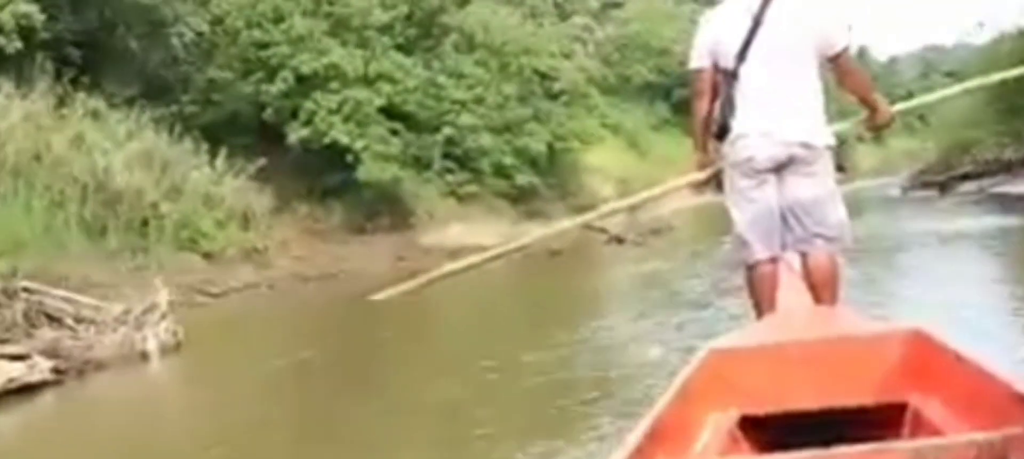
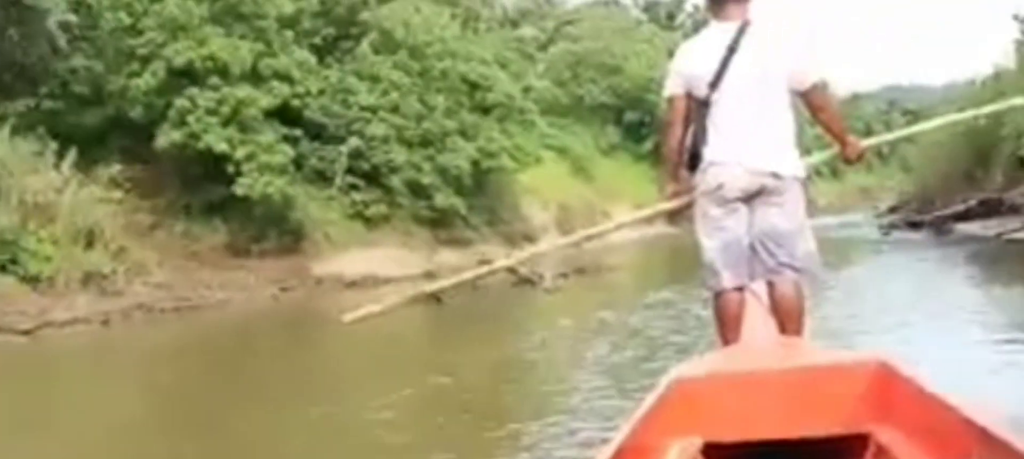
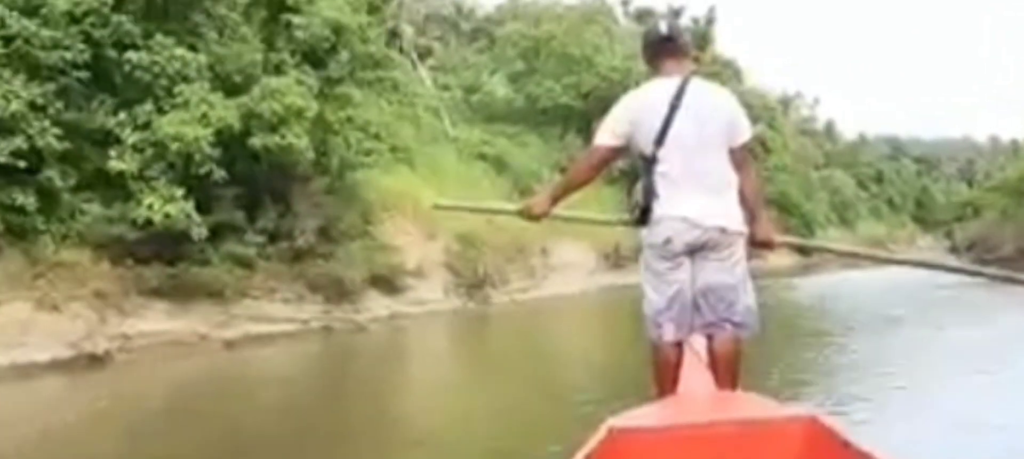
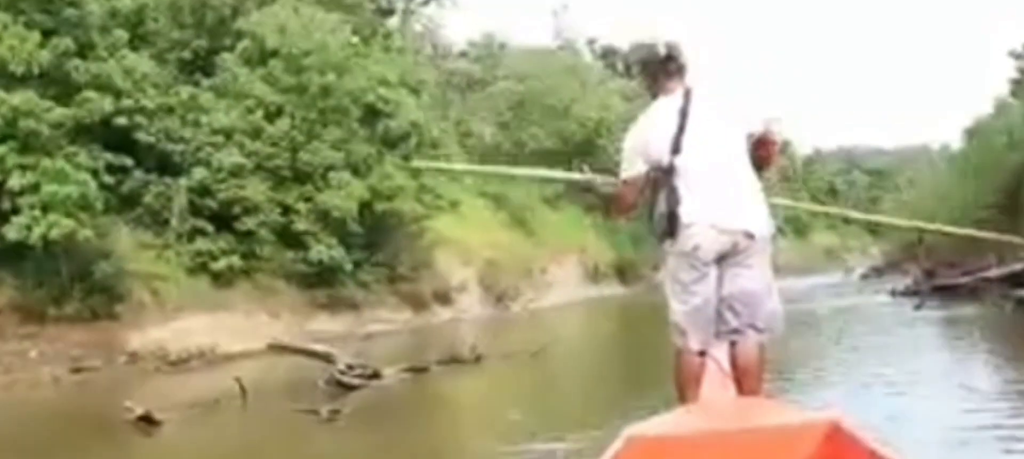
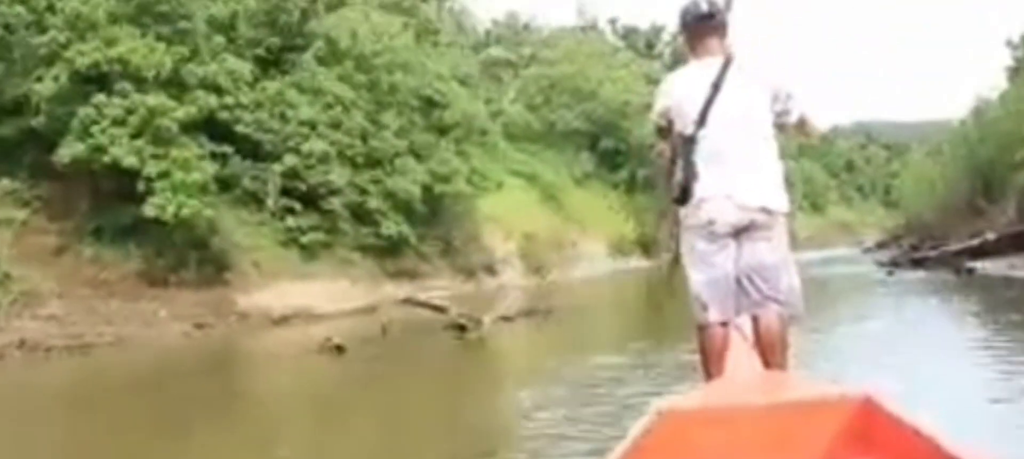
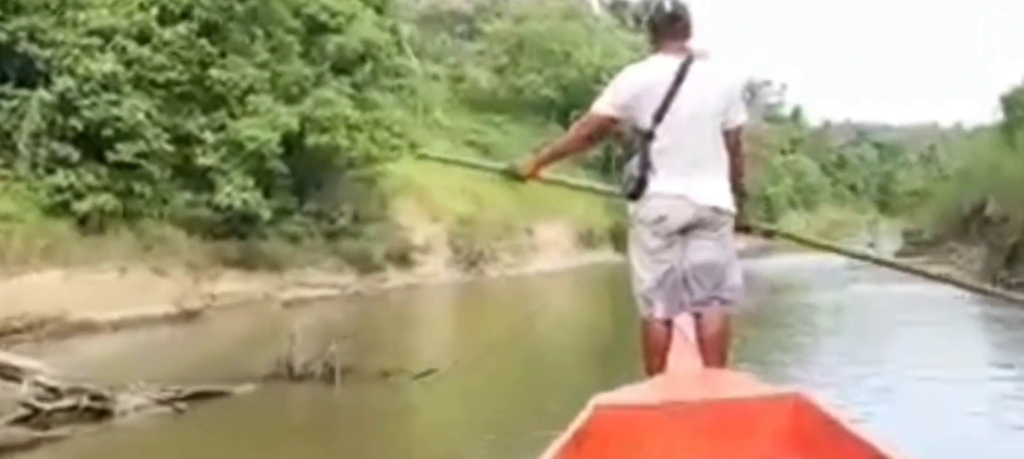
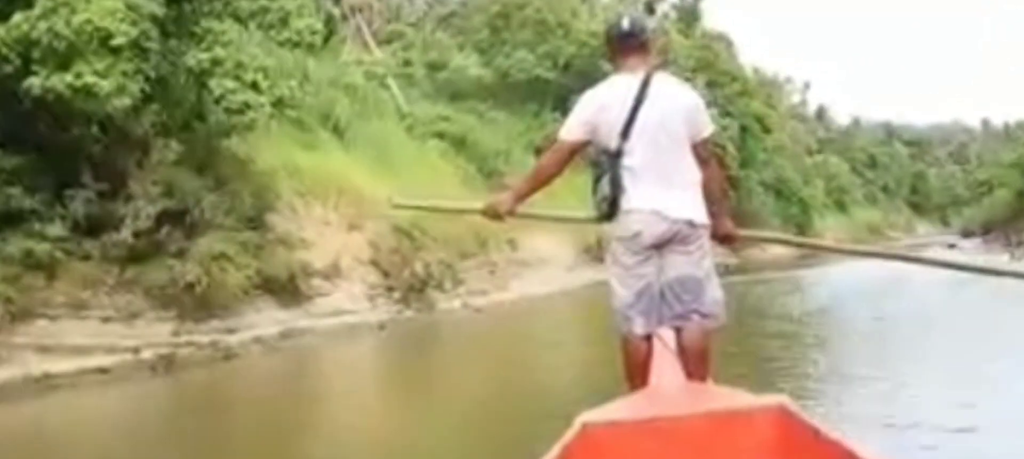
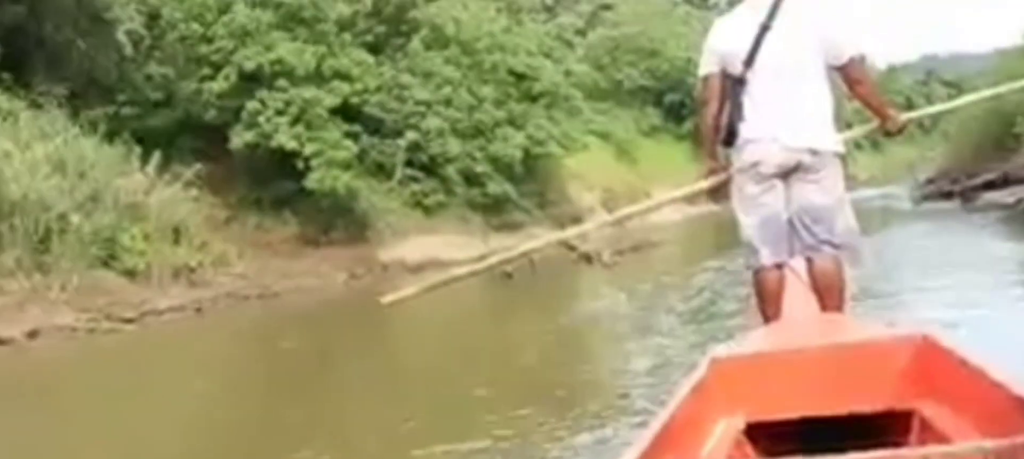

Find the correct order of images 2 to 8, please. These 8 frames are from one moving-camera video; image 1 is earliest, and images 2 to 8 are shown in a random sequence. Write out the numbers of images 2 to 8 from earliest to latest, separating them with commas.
8, 2, 5, 4, 6, 3, 7
